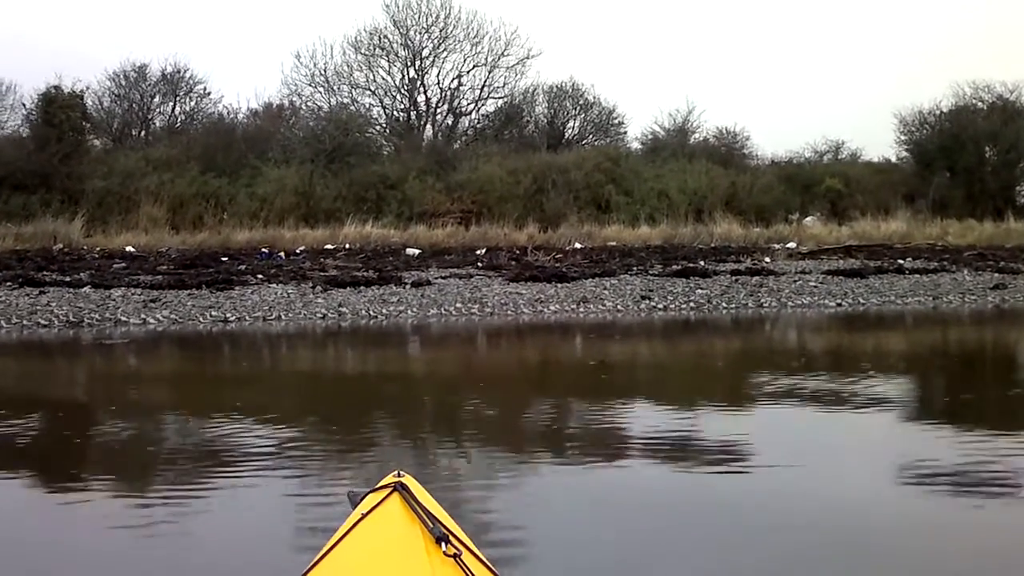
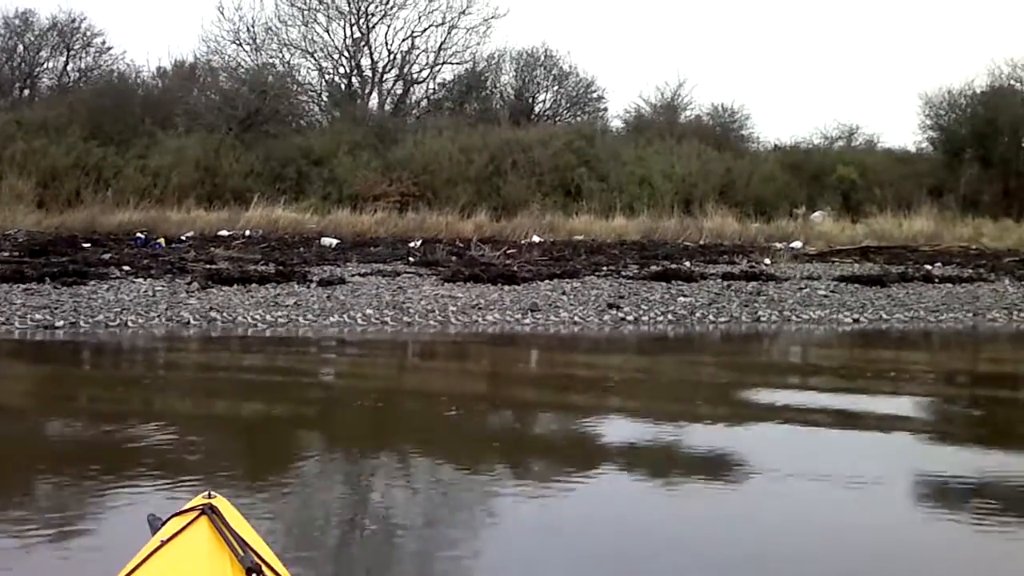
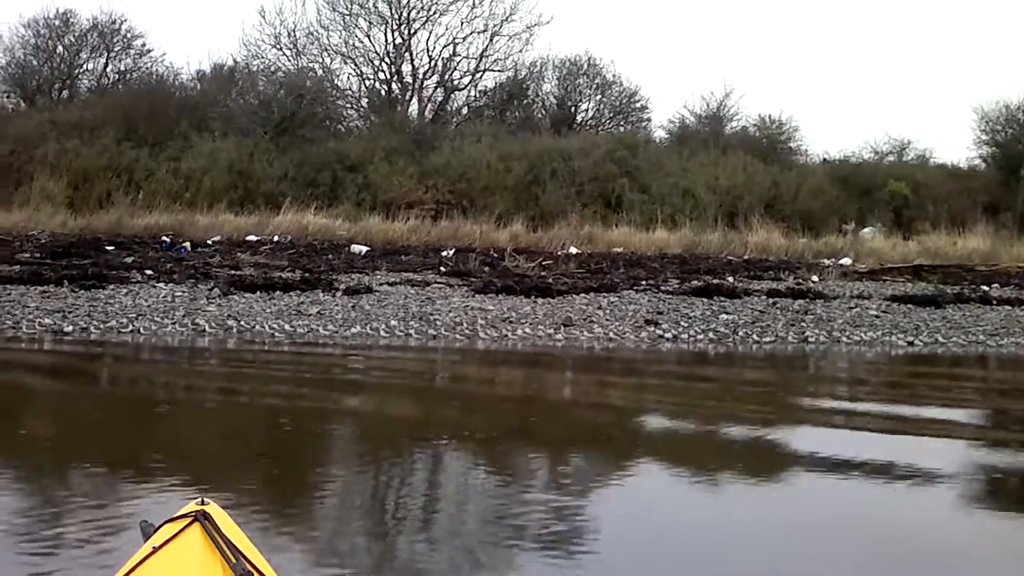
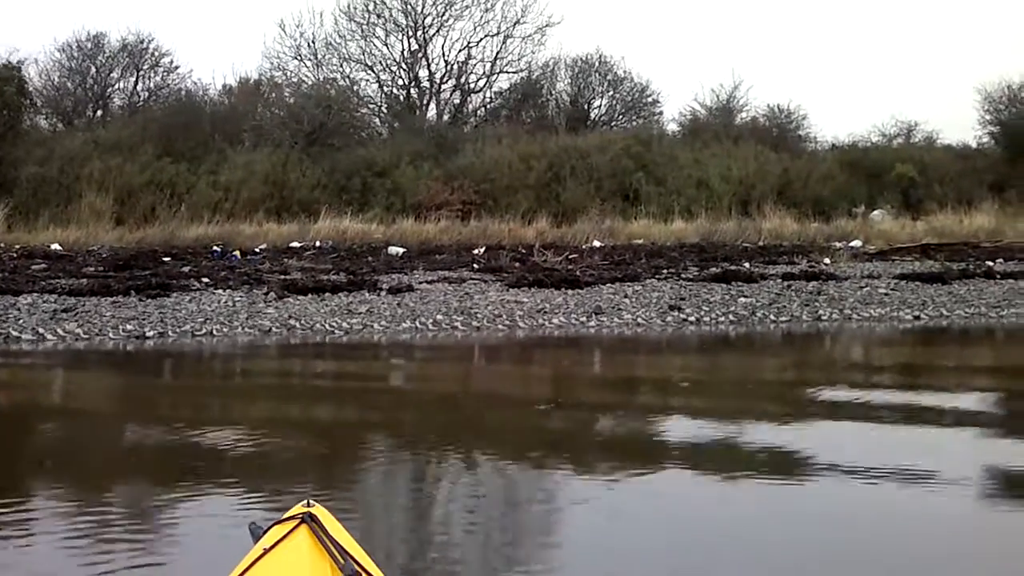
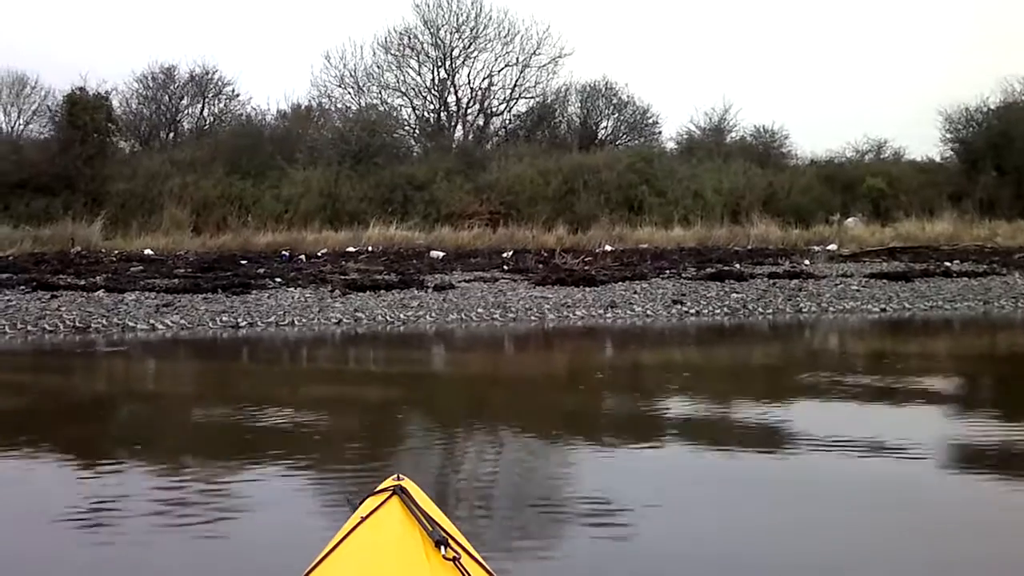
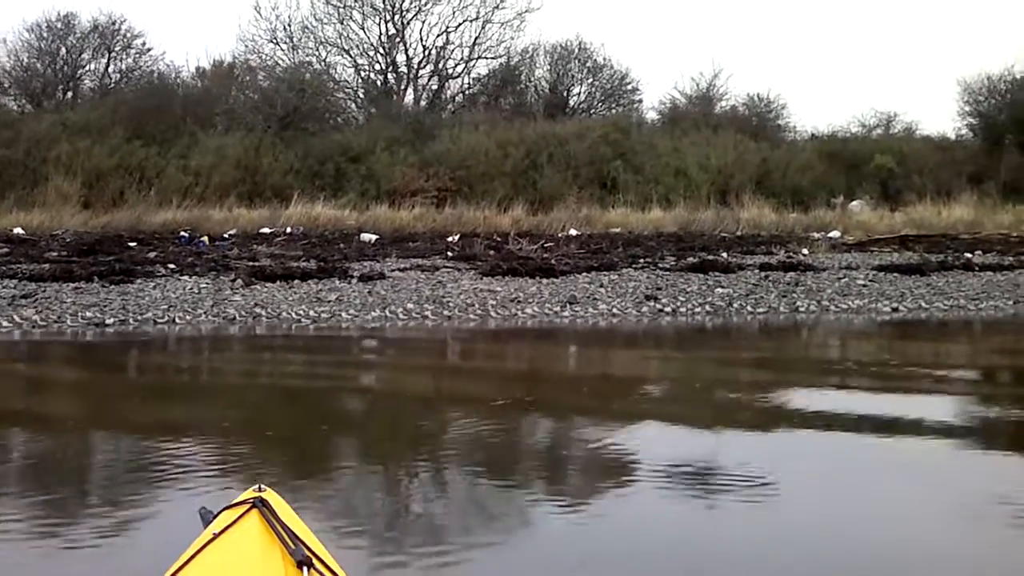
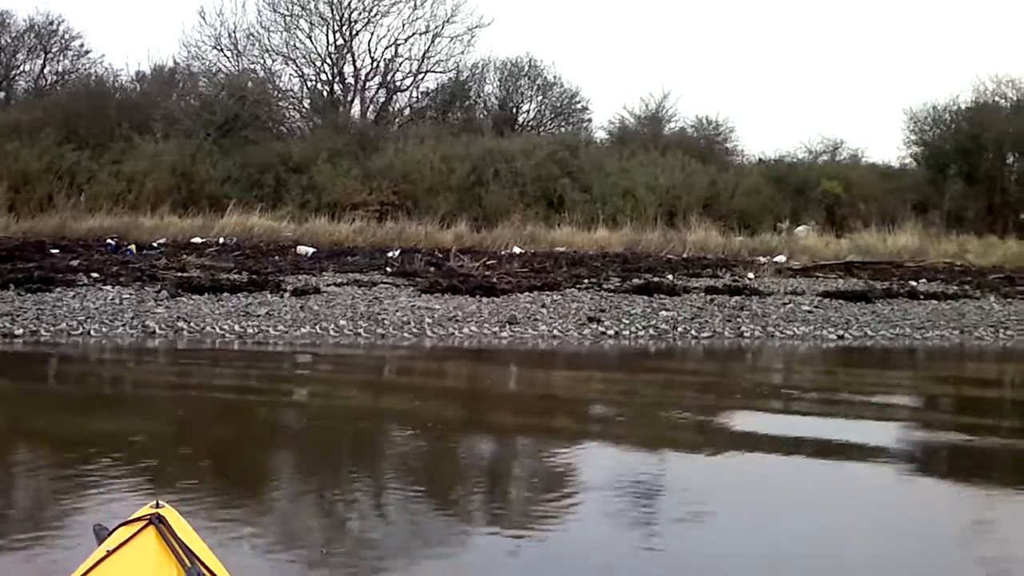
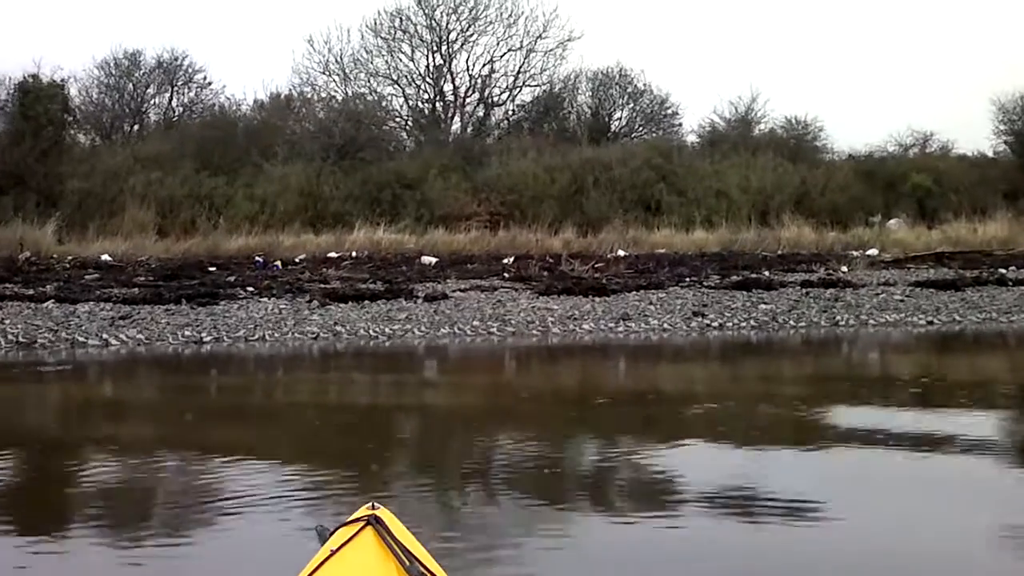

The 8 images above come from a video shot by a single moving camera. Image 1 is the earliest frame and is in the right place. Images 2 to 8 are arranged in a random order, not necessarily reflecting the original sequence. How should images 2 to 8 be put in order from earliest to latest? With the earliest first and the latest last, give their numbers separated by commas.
5, 8, 4, 6, 2, 7, 3
